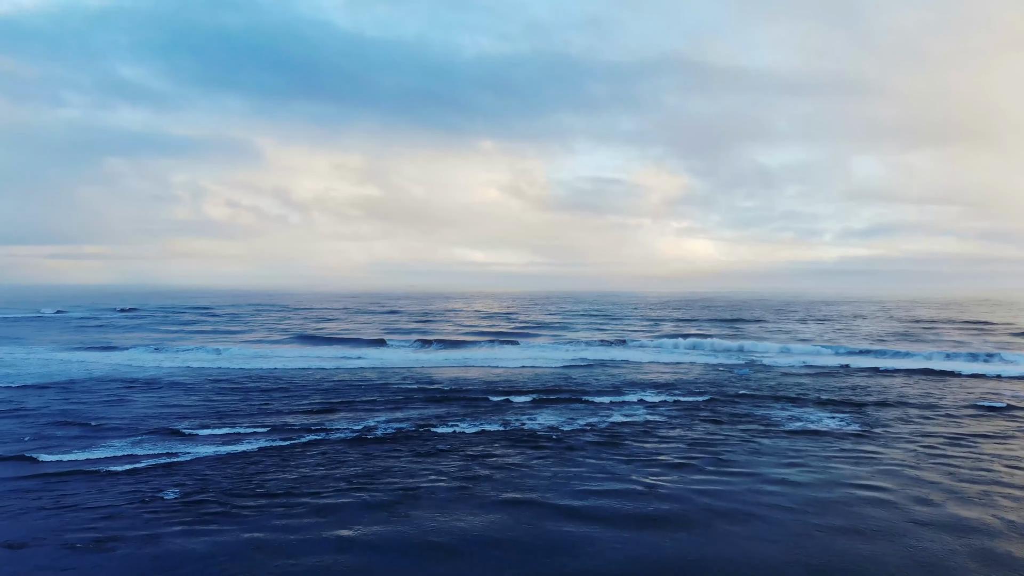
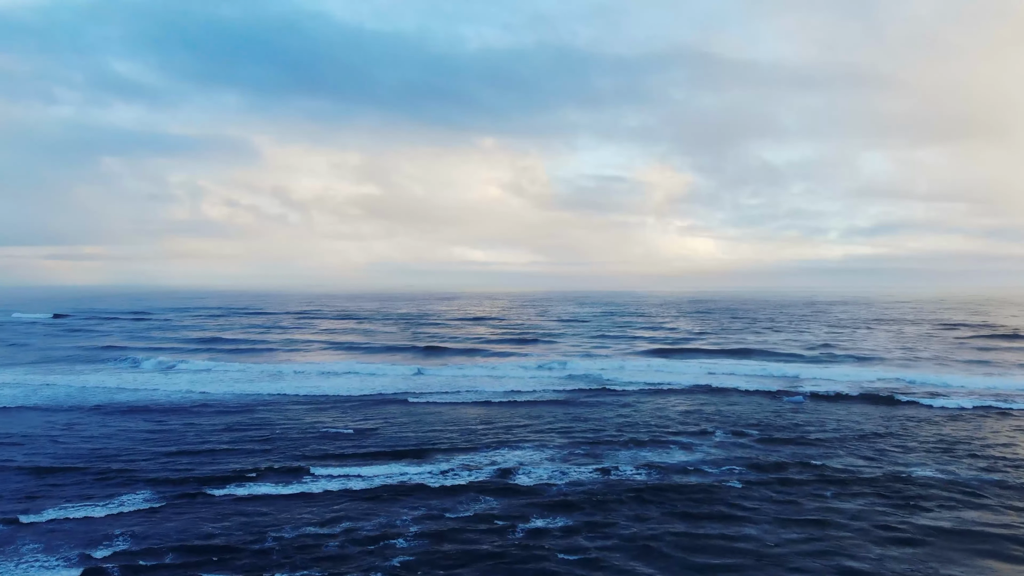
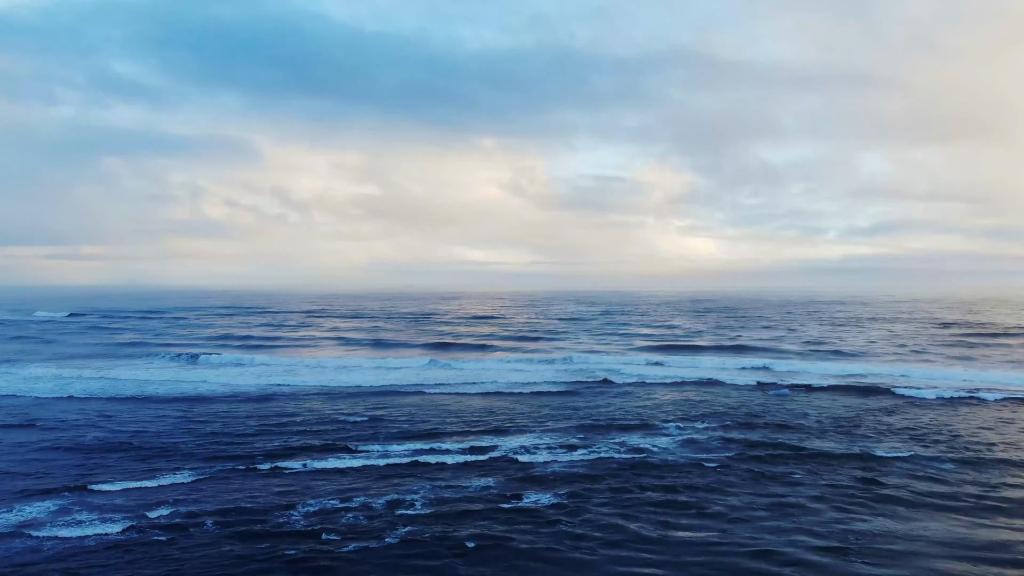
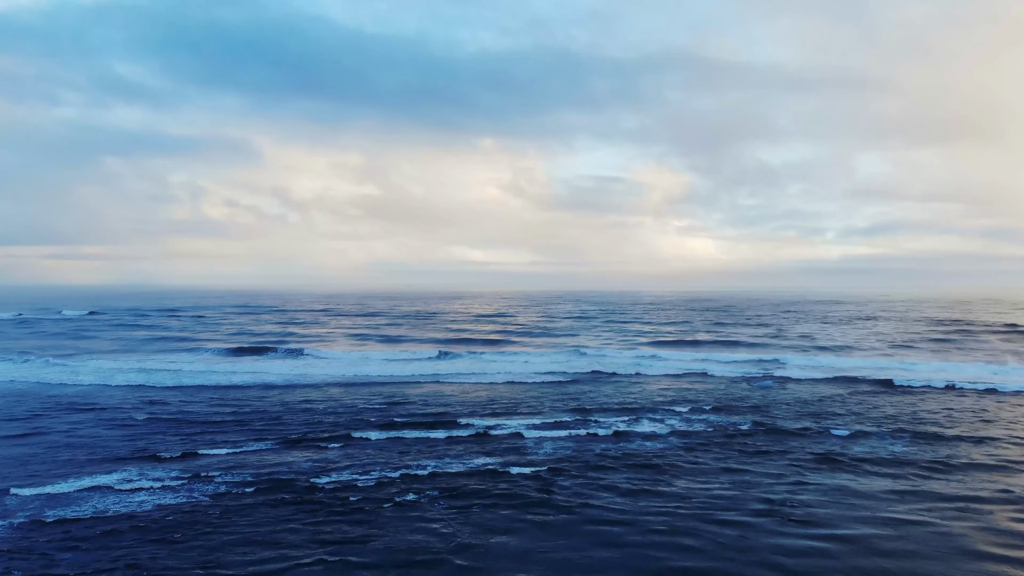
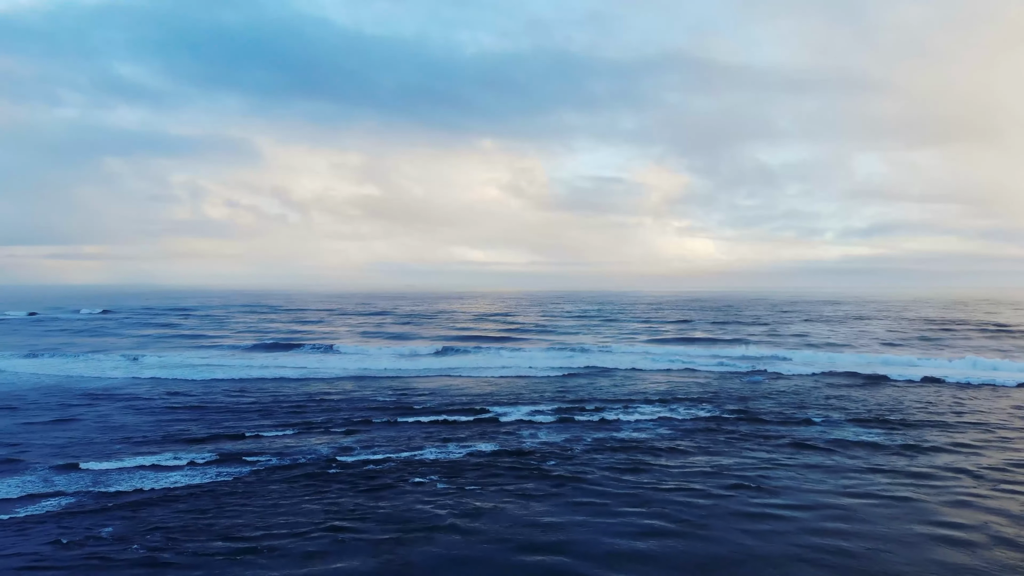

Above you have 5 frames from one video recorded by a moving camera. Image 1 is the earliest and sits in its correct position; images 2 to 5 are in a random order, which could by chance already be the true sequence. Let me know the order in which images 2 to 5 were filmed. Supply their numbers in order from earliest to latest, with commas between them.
5, 4, 3, 2
